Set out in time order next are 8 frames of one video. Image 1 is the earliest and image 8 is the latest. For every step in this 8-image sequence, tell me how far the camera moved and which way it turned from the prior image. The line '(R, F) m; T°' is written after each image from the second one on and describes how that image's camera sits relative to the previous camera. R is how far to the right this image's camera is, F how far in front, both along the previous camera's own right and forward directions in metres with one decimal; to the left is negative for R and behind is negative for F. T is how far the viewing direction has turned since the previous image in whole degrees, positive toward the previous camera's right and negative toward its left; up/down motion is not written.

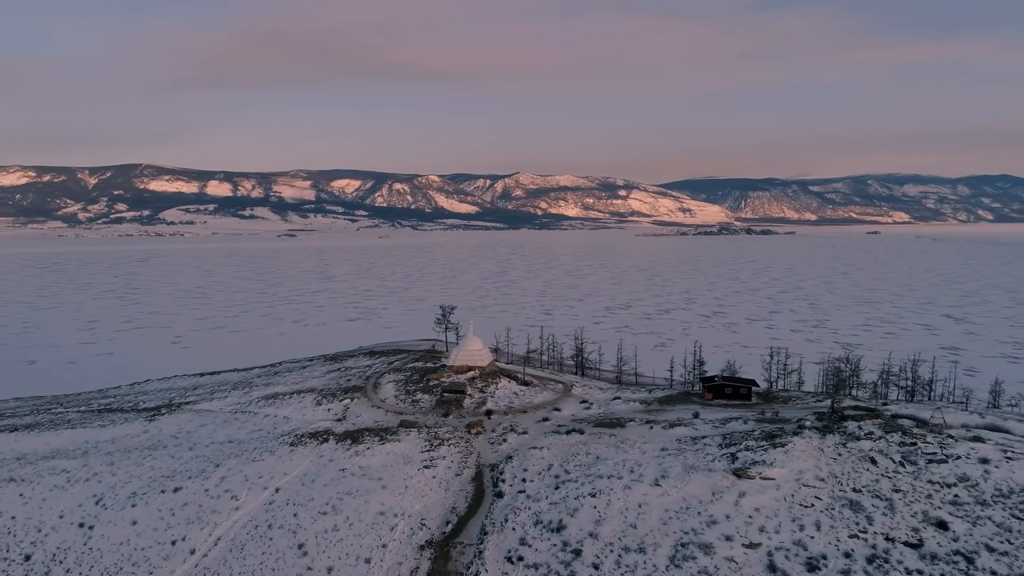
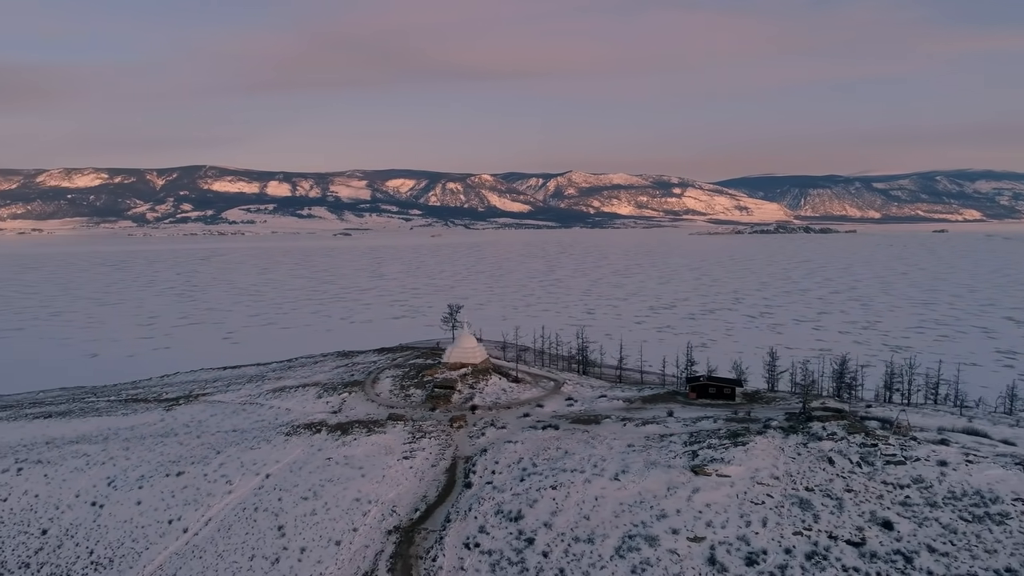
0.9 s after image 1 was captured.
(+2.7, -0.9) m; -4°
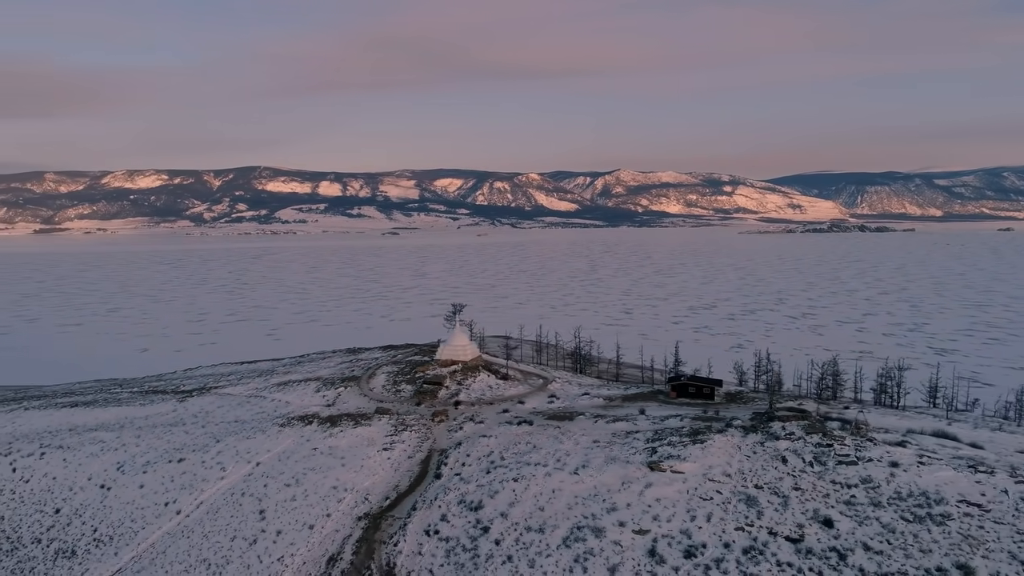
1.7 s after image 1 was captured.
(+2.6, -0.9) m; -4°
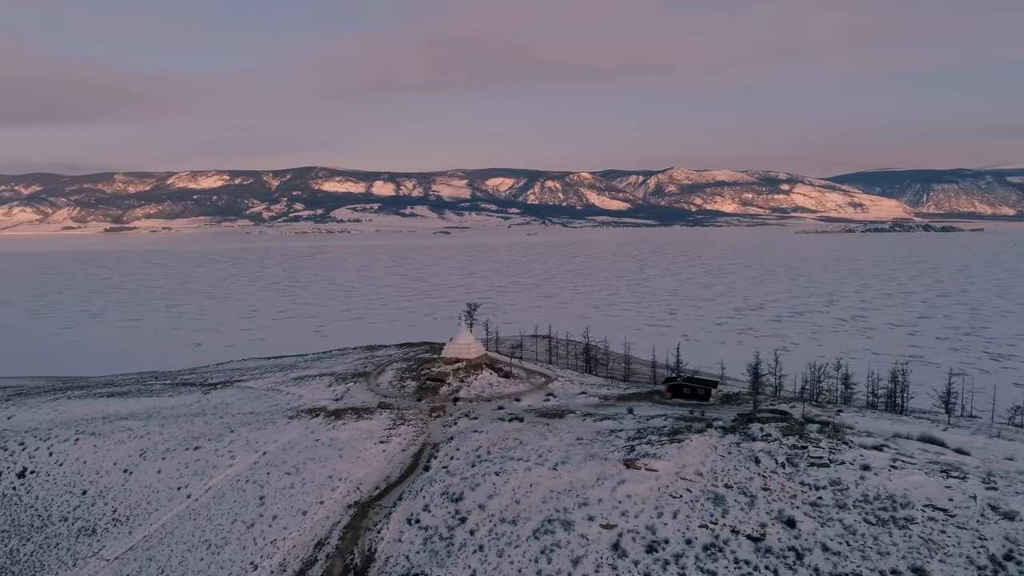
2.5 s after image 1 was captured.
(+2.3, -0.8) m; -4°
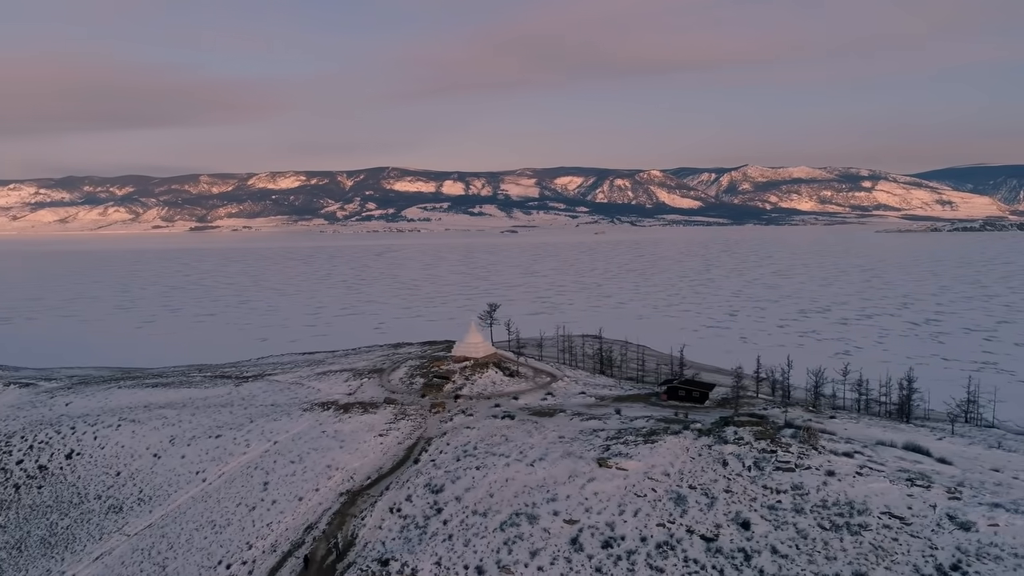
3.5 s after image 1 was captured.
(+3.0, -0.8) m; -6°
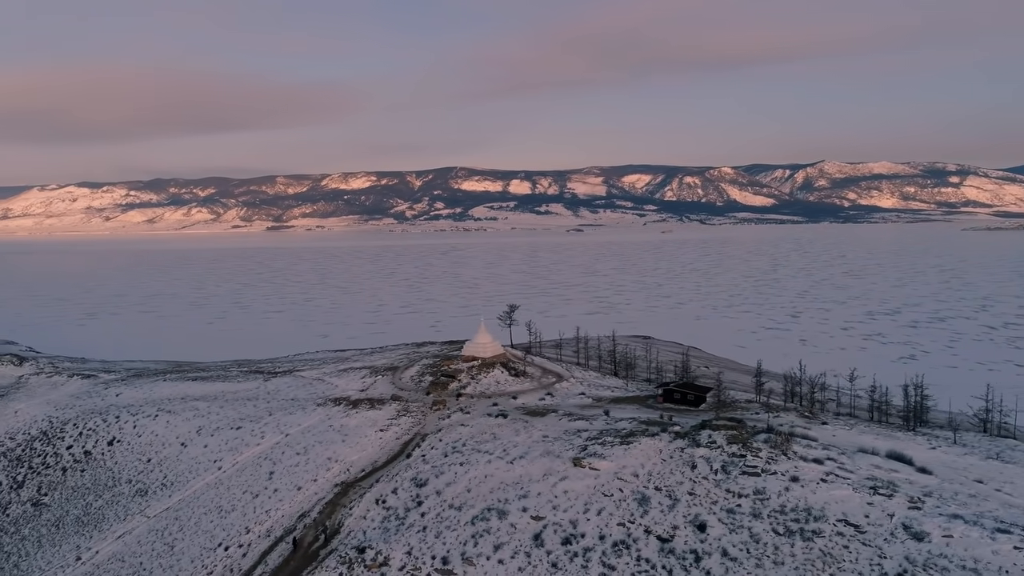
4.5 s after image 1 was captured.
(+3.0, -0.7) m; -5°
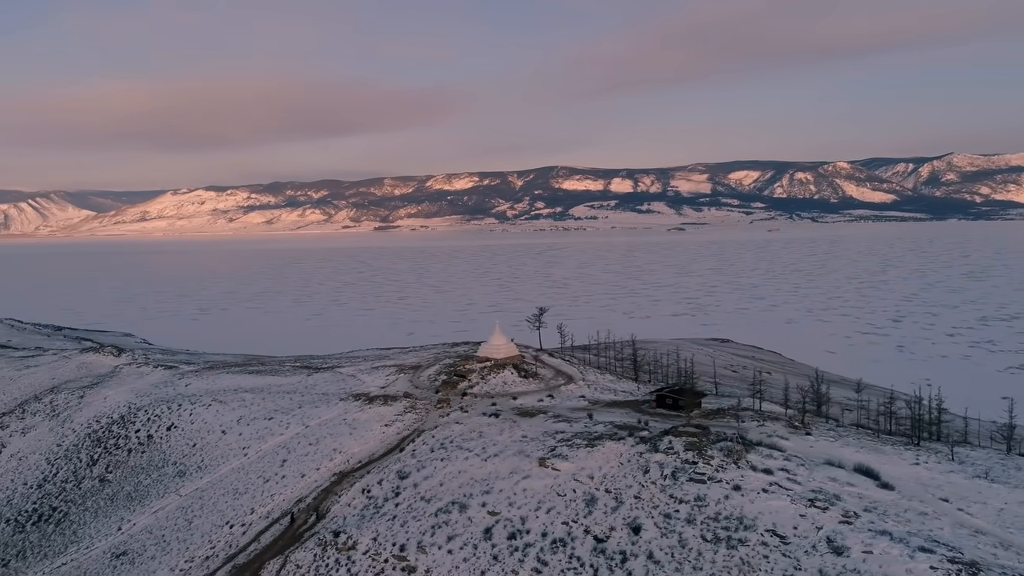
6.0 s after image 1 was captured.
(+4.7, -0.9) m; -8°
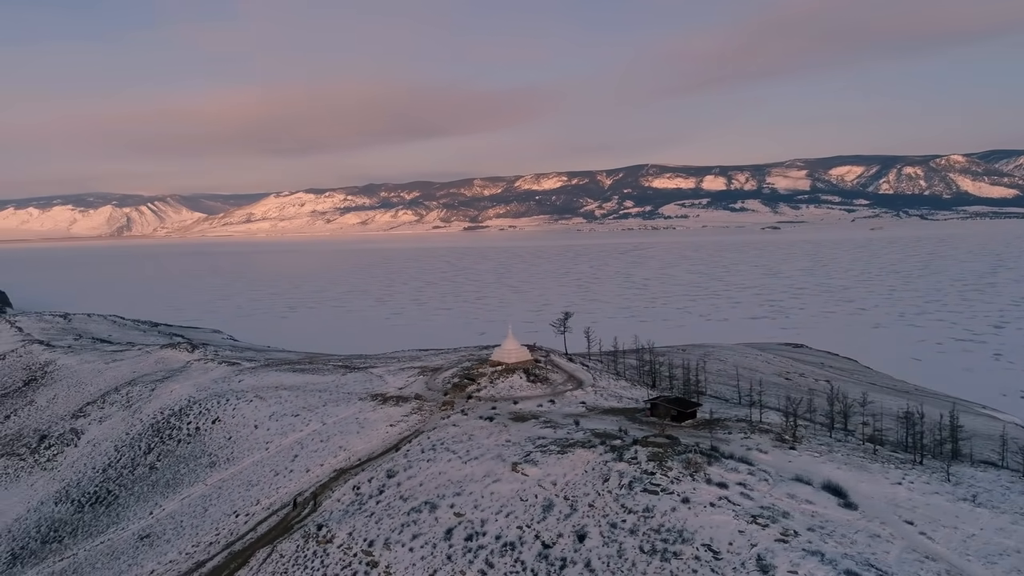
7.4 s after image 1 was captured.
(+4.1, -0.4) m; -7°
